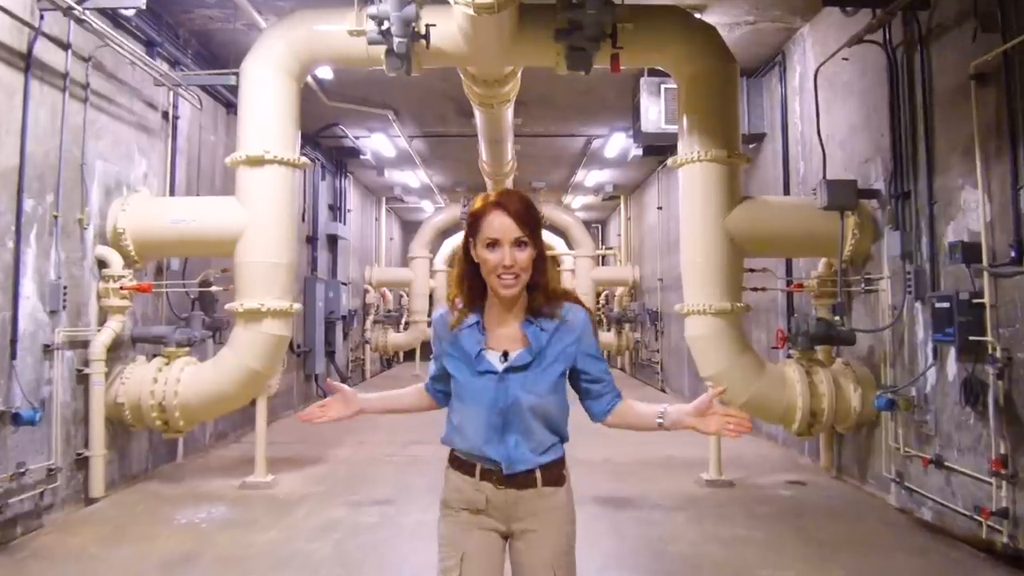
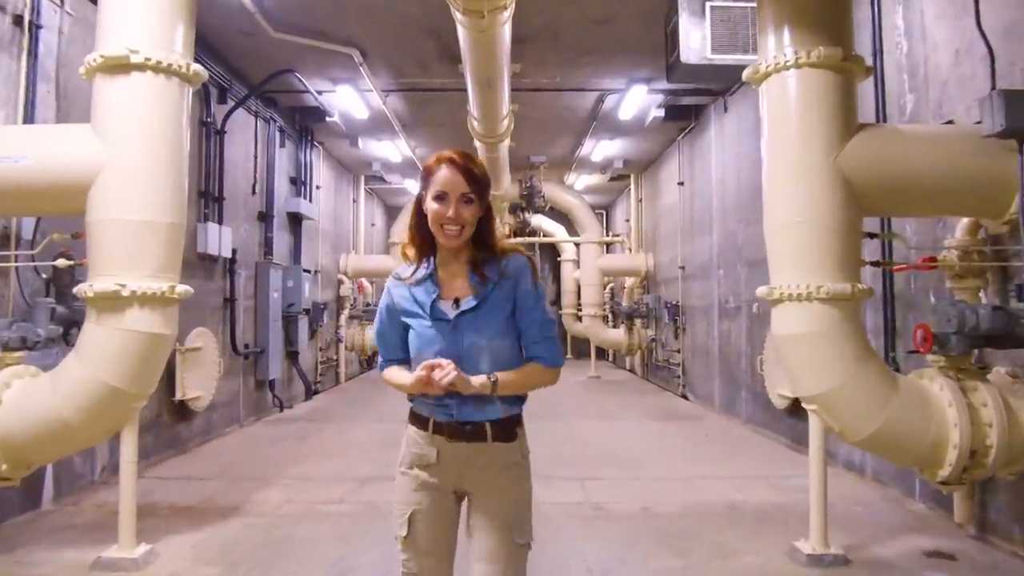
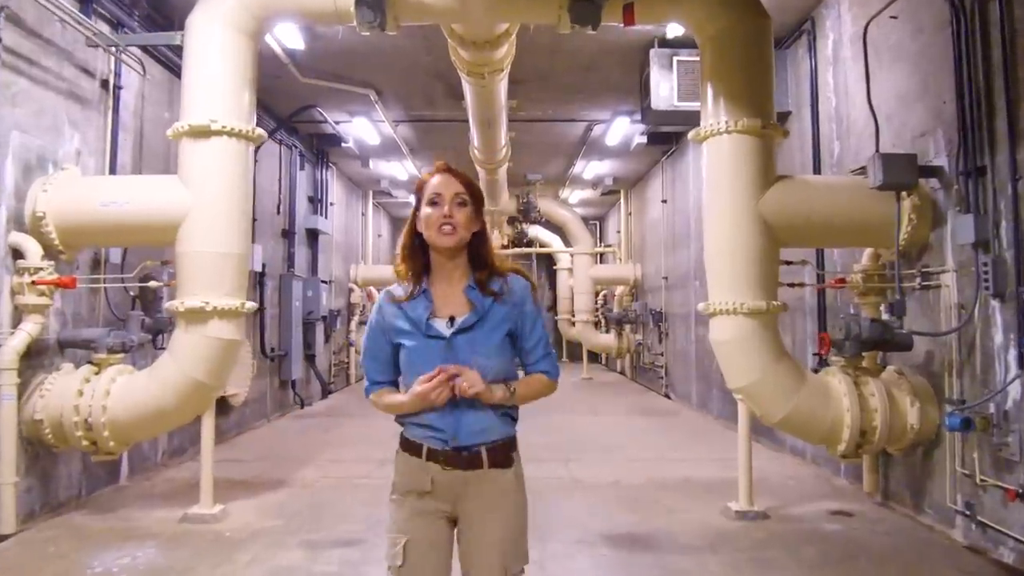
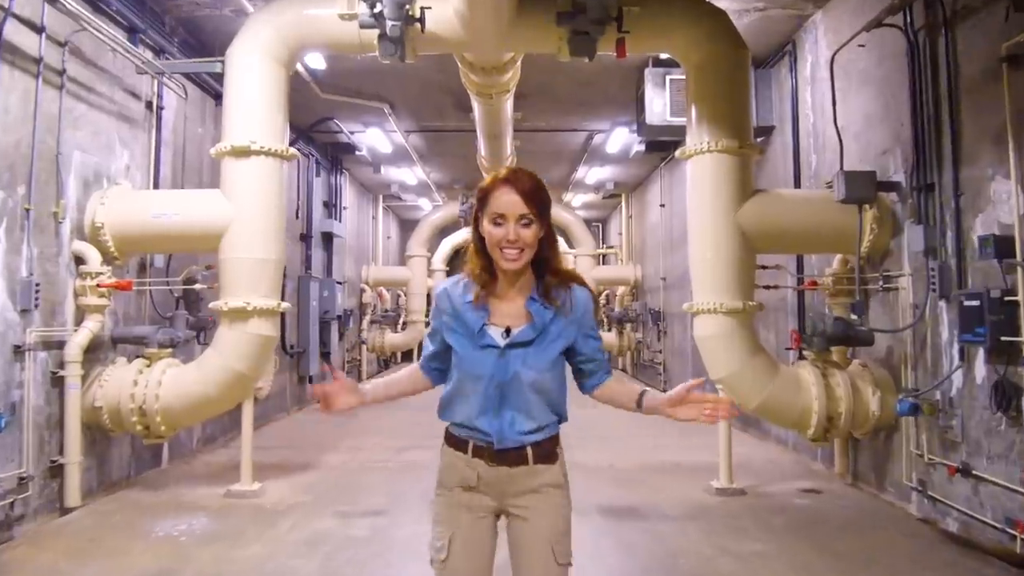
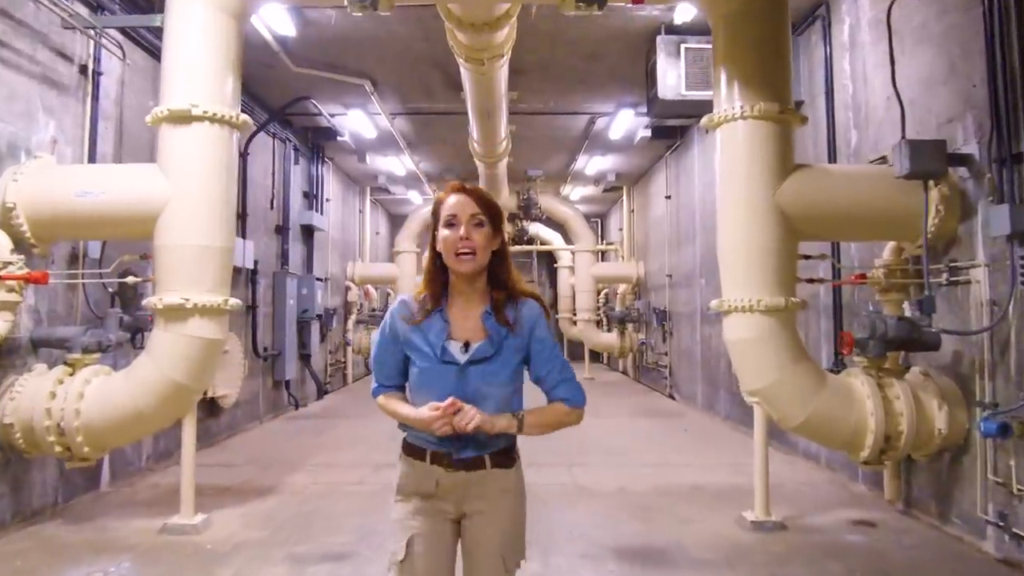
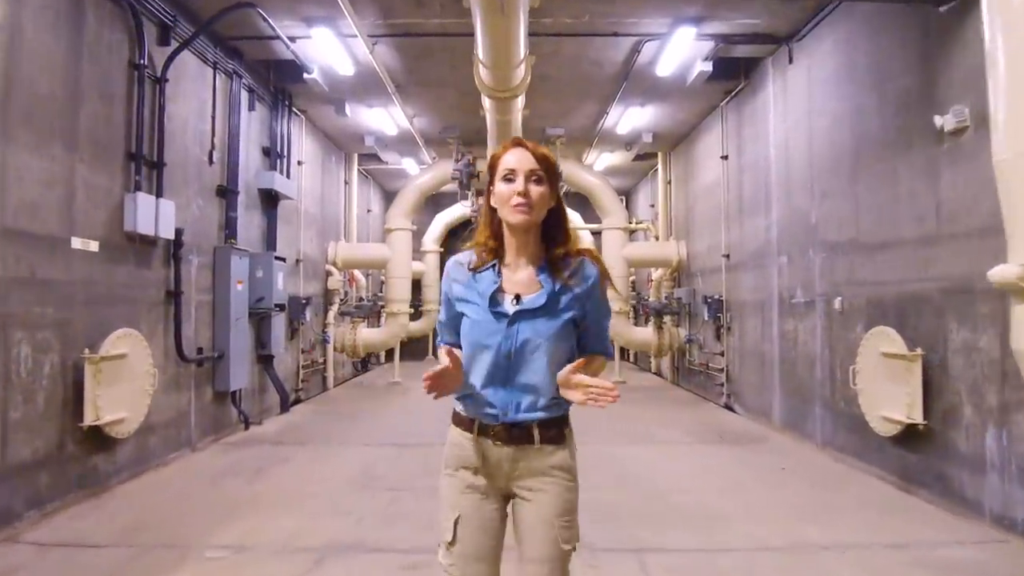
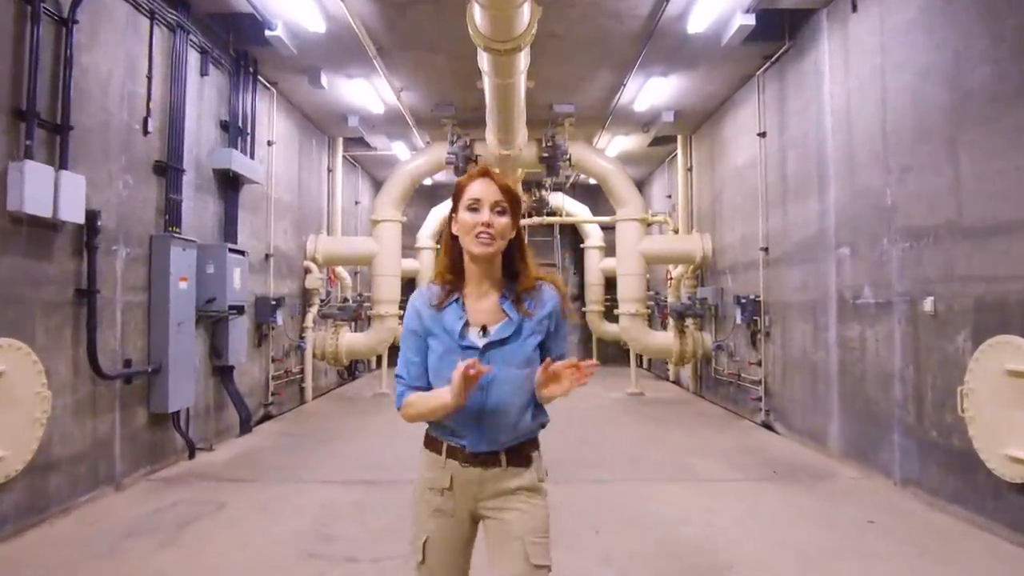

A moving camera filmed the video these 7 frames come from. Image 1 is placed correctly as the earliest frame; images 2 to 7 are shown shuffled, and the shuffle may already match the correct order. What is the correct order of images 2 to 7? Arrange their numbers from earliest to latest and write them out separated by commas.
4, 3, 5, 2, 6, 7
